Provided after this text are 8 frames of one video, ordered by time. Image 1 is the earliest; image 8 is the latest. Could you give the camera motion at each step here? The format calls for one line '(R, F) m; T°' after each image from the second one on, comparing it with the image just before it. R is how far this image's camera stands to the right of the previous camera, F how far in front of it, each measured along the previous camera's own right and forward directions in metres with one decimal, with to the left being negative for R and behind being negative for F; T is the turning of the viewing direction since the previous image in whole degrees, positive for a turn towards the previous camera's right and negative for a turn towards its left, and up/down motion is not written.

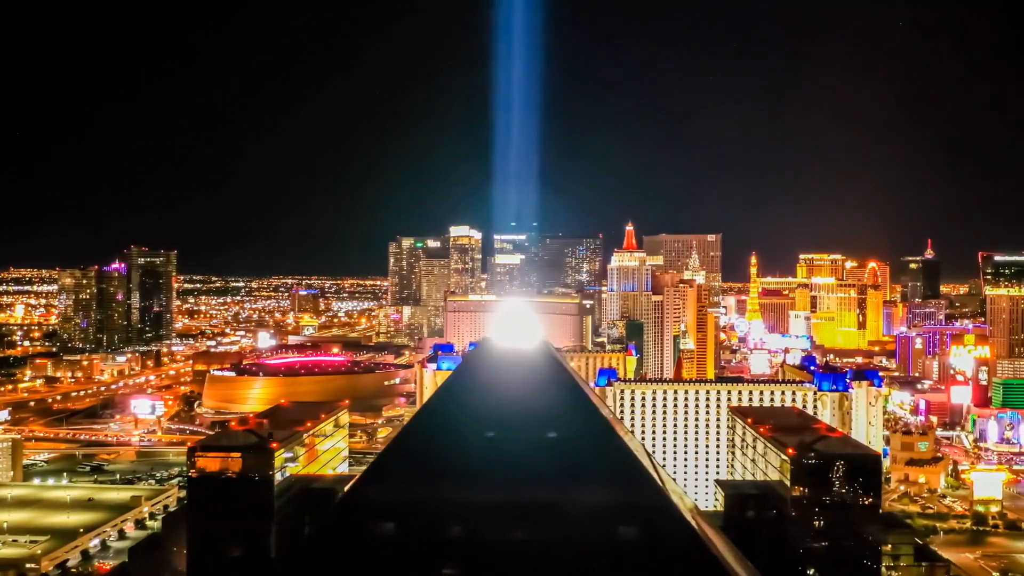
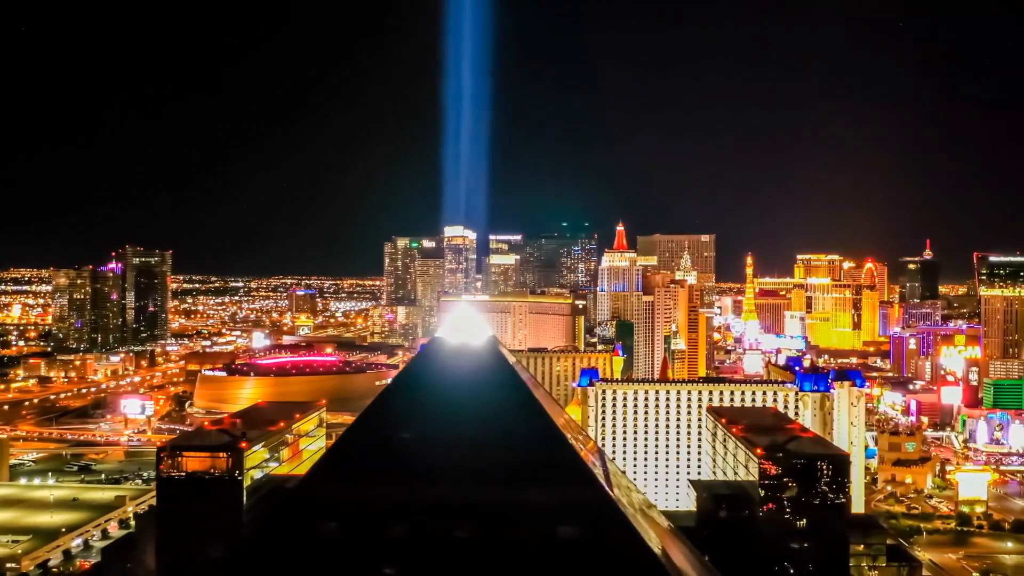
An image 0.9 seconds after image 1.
(+0.3, 0.0) m; 0°
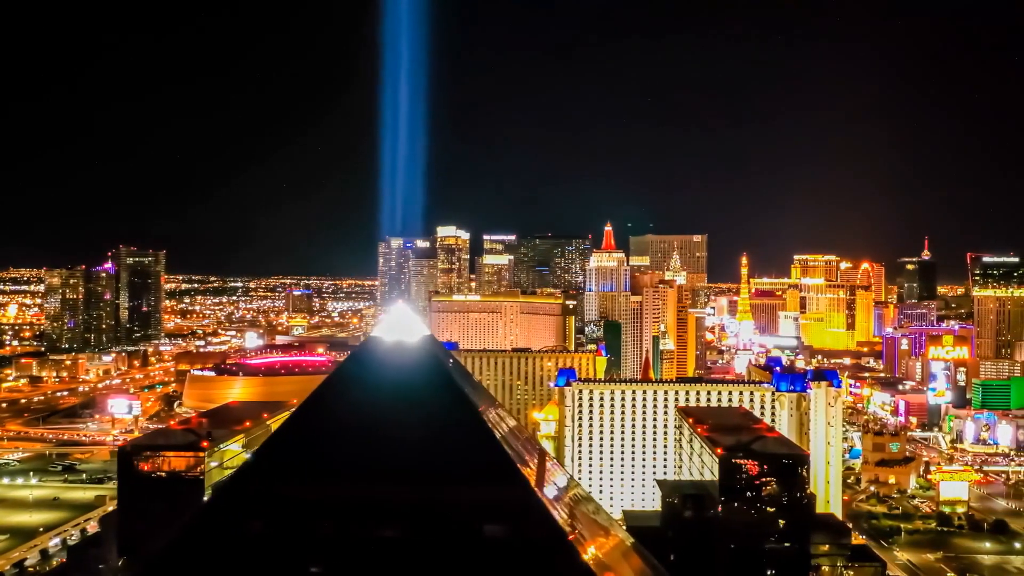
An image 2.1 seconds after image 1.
(+0.4, 0.0) m; 0°
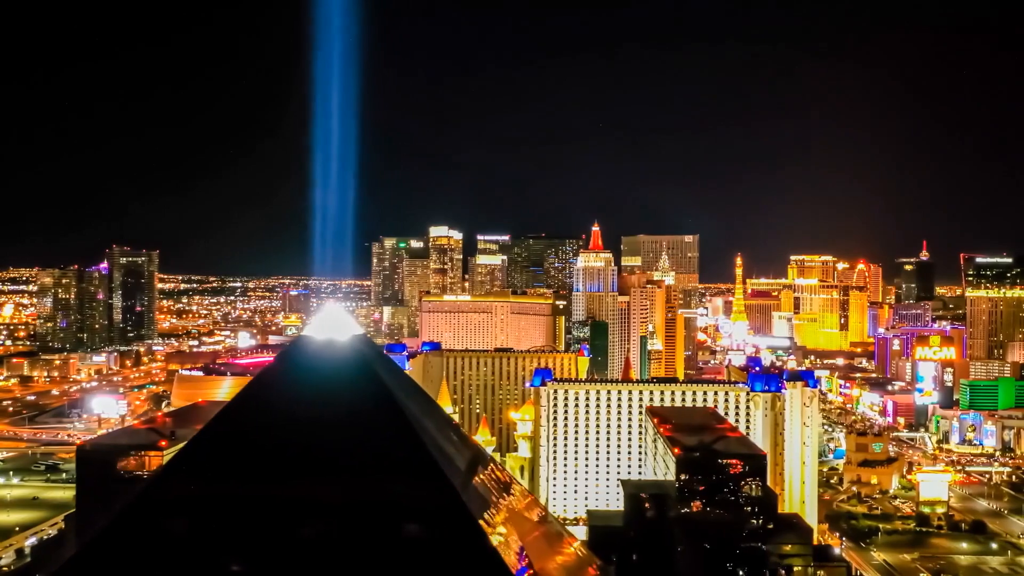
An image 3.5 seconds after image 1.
(+0.4, 0.0) m; 0°
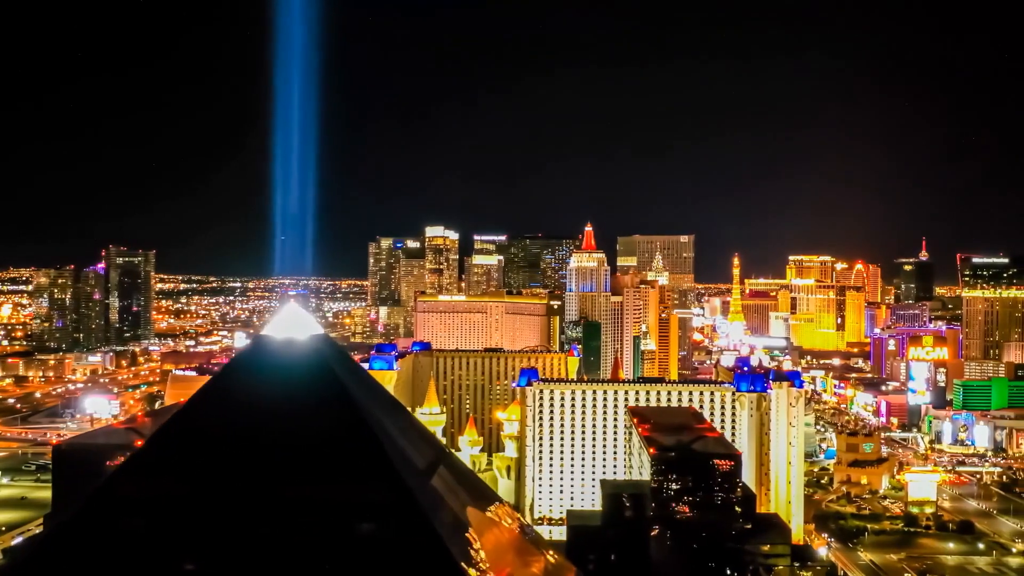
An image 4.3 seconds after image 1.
(+0.2, 0.0) m; 0°
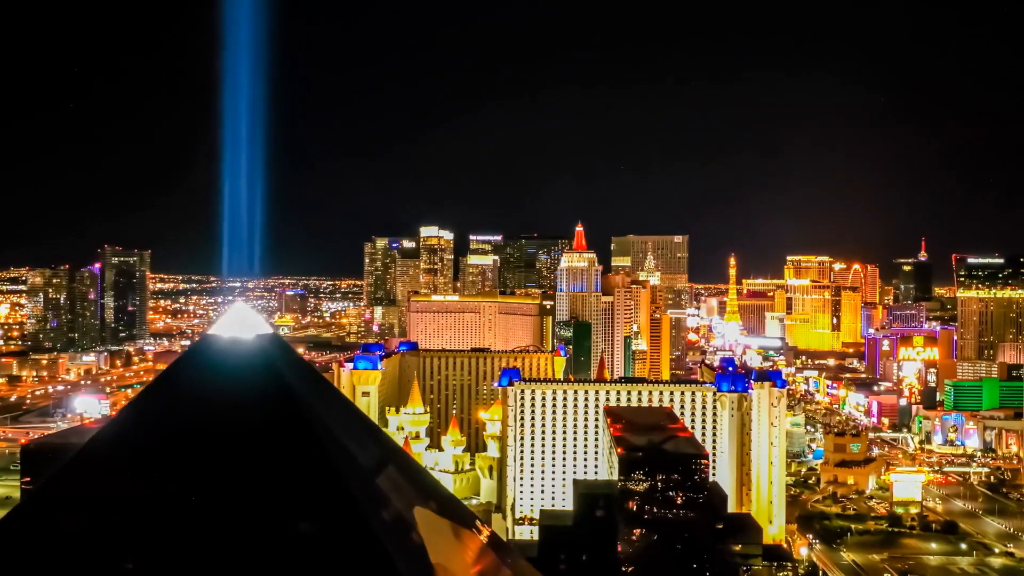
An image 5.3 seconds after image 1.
(+0.3, 0.0) m; 0°
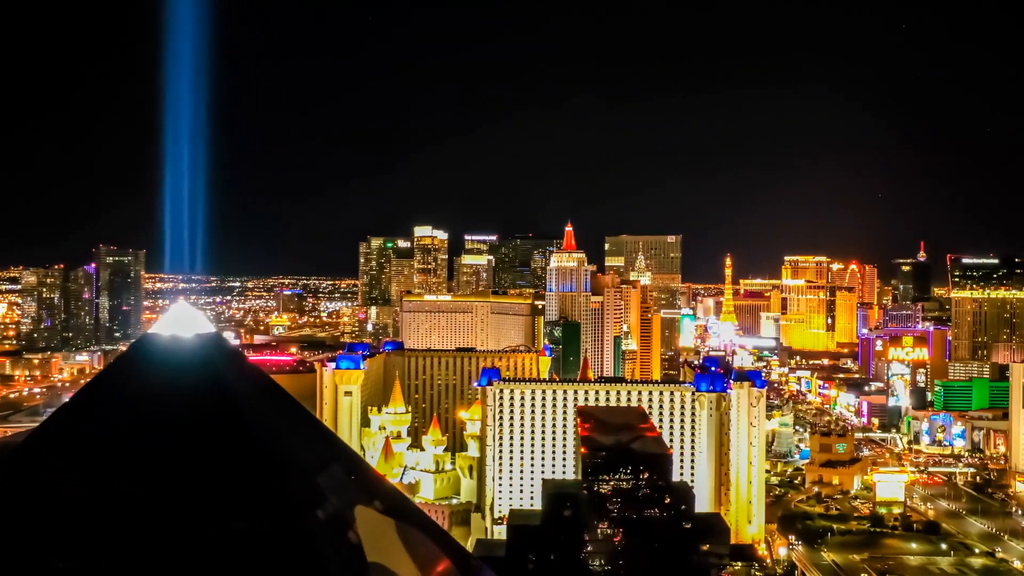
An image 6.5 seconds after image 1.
(+0.4, 0.0) m; 0°
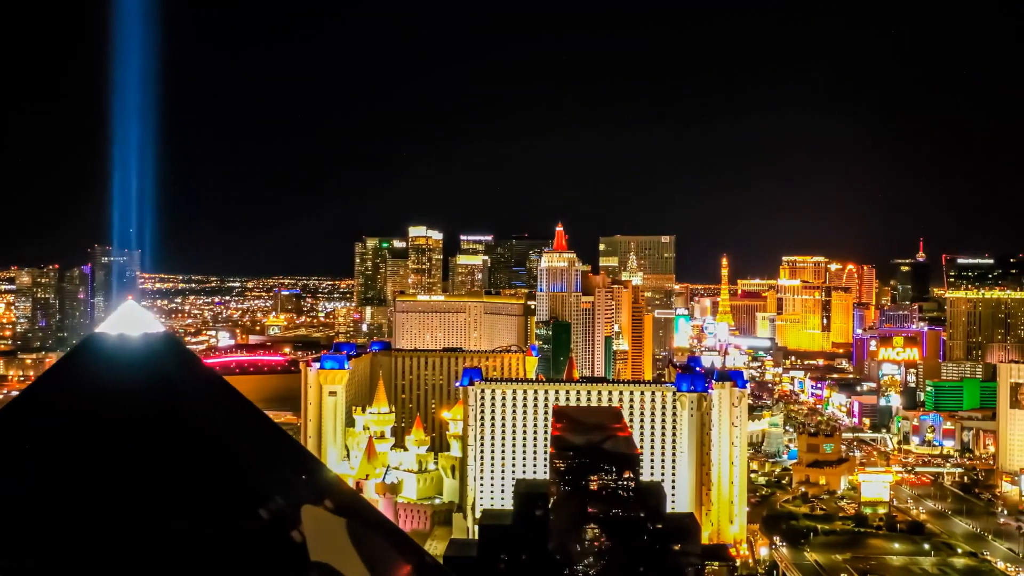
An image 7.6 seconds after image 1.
(+0.3, 0.0) m; 0°
